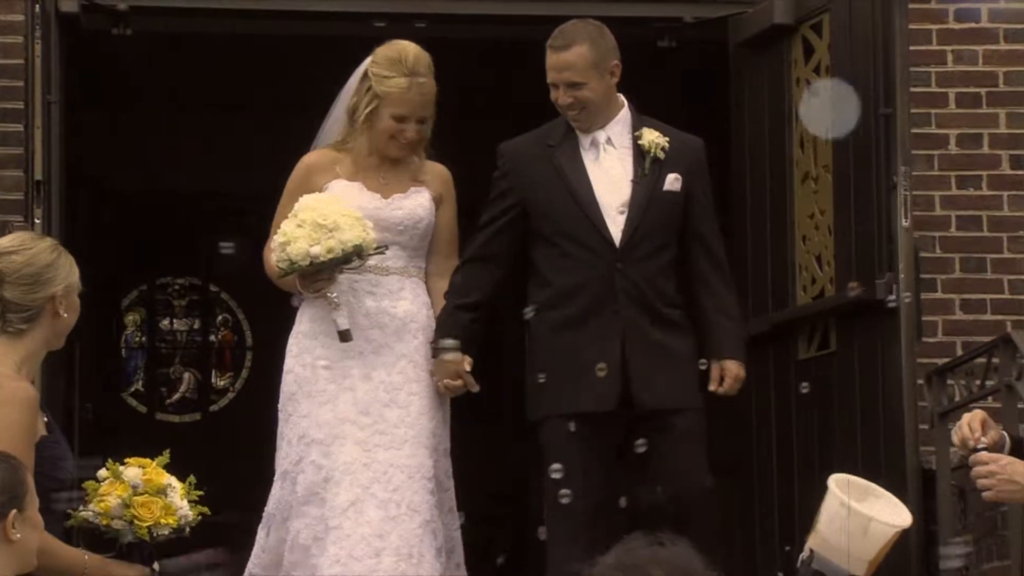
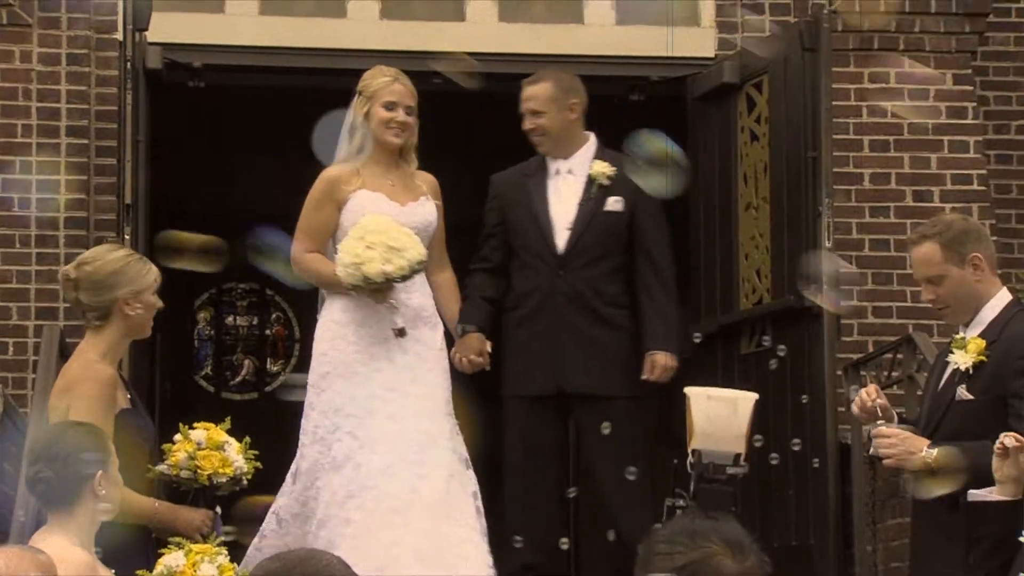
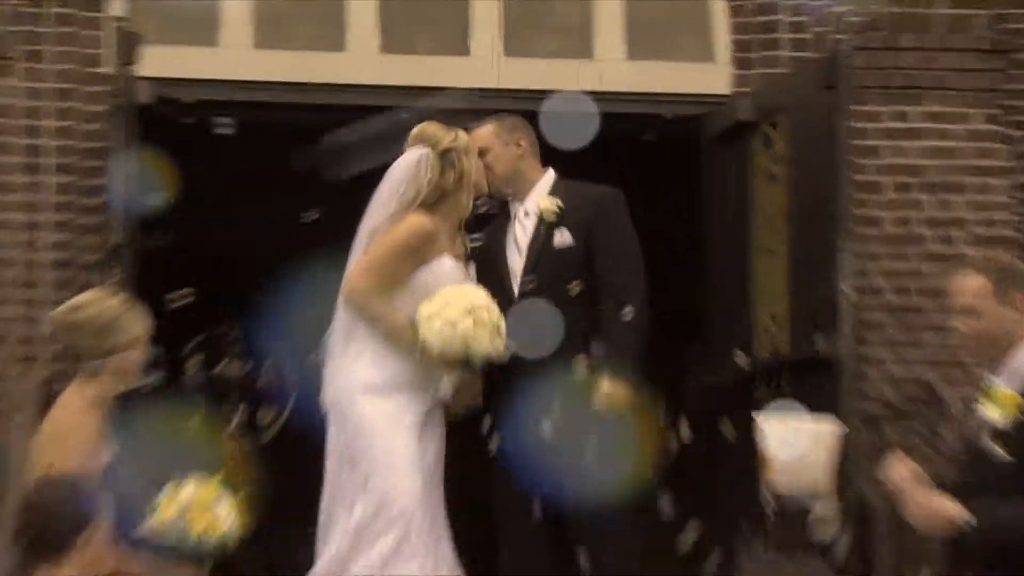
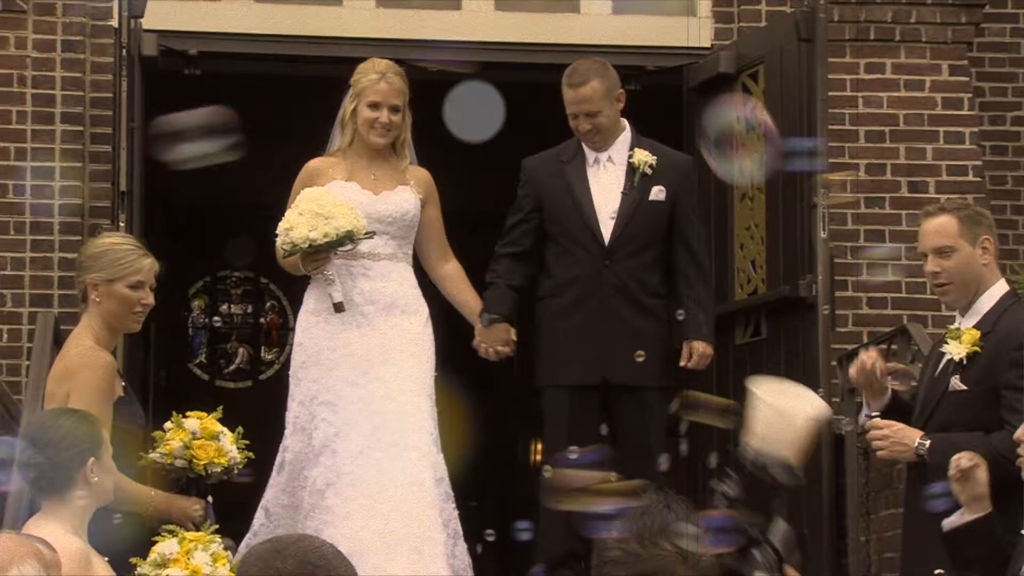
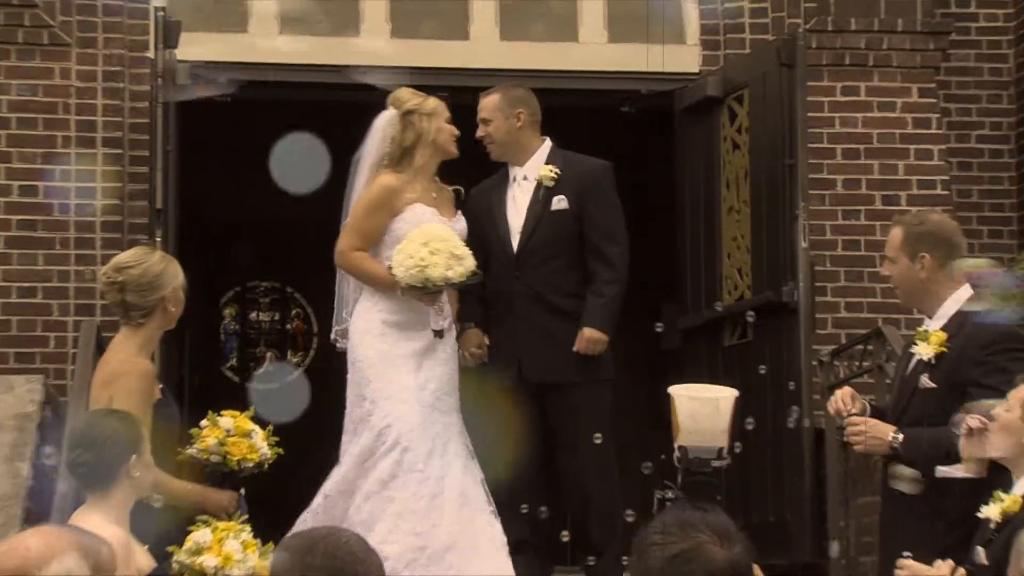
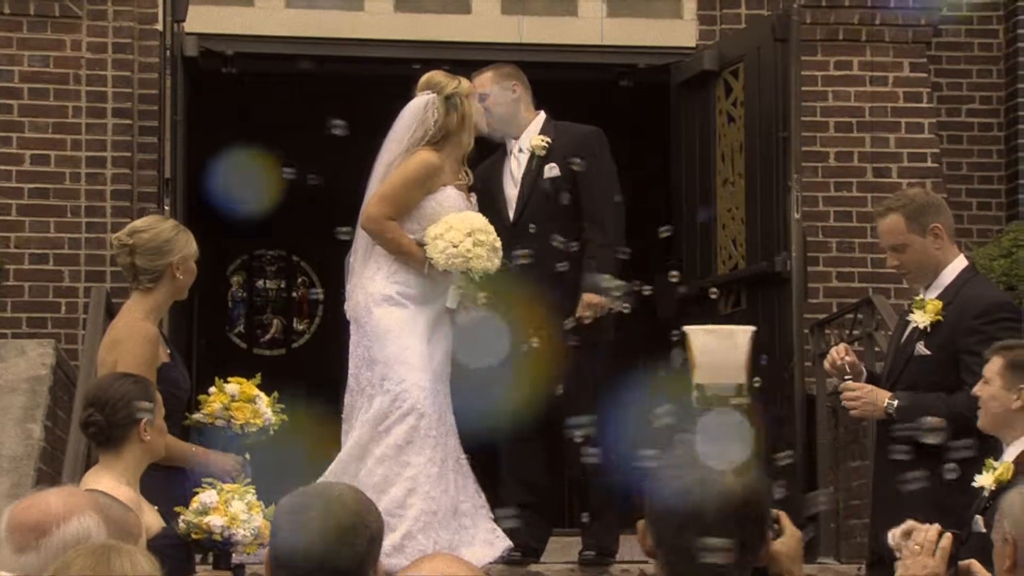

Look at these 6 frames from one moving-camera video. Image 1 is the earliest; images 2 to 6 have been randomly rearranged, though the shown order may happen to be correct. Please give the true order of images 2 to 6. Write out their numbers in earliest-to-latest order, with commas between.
4, 2, 5, 6, 3
